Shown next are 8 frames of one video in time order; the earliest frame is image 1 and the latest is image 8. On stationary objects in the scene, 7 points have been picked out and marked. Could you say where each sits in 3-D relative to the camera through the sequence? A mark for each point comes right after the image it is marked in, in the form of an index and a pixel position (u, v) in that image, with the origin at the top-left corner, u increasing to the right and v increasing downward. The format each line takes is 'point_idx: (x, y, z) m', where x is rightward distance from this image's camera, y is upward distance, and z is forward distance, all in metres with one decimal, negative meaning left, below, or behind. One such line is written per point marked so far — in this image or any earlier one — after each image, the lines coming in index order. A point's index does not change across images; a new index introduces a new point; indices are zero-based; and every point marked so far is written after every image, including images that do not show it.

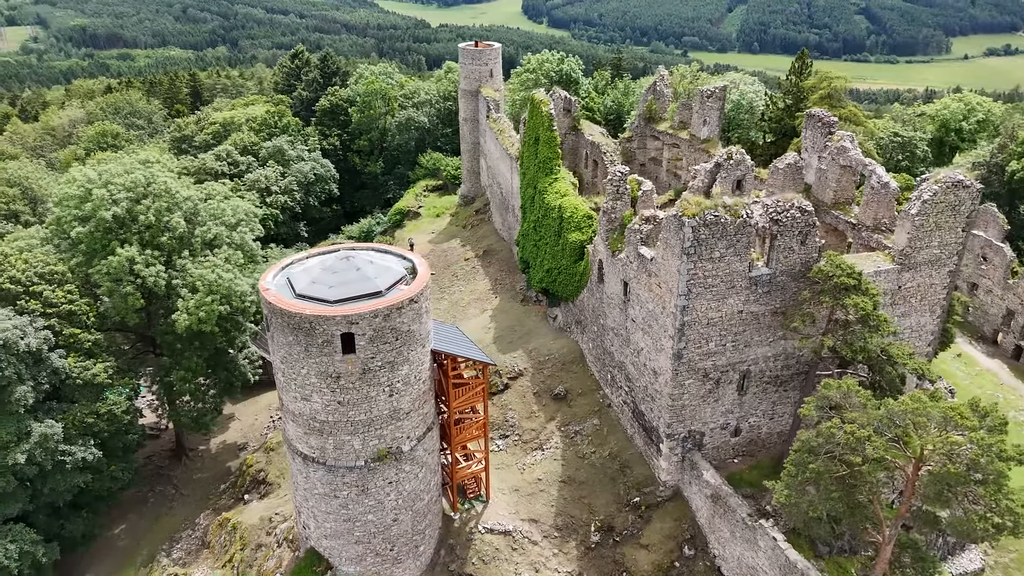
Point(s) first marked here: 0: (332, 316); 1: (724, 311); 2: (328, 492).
0: (-3.5, -0.5, +13.1) m
1: (+4.7, -0.5, +15.0) m
2: (-4.1, -4.5, +15.0) m
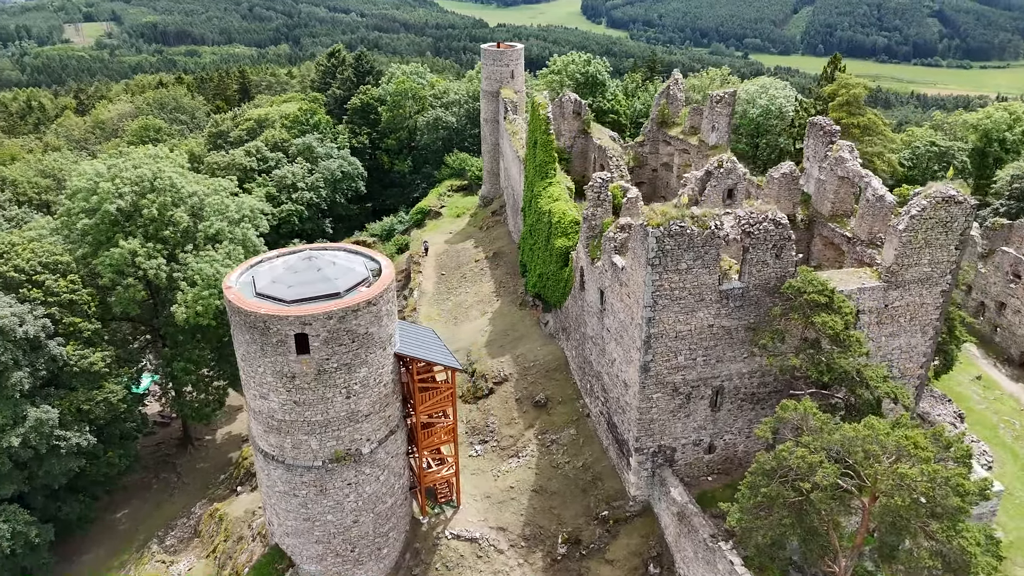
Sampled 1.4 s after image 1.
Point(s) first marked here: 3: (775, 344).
0: (-4.4, -0.5, +13.1) m
1: (+3.9, -0.8, +14.5) m
2: (-5.0, -4.5, +15.1) m
3: (+5.6, -1.2, +14.5) m
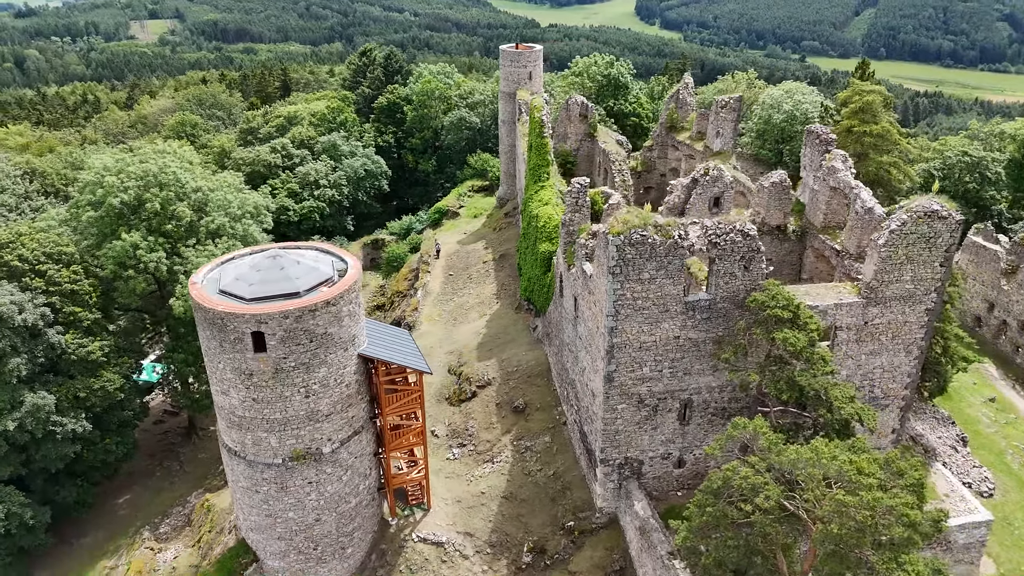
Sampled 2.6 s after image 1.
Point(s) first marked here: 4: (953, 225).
0: (-5.3, -0.5, +13.2) m
1: (+3.1, -1.0, +14.2) m
2: (-5.9, -4.4, +15.2) m
3: (+4.8, -1.5, +14.1) m
4: (+8.8, +1.3, +13.7) m
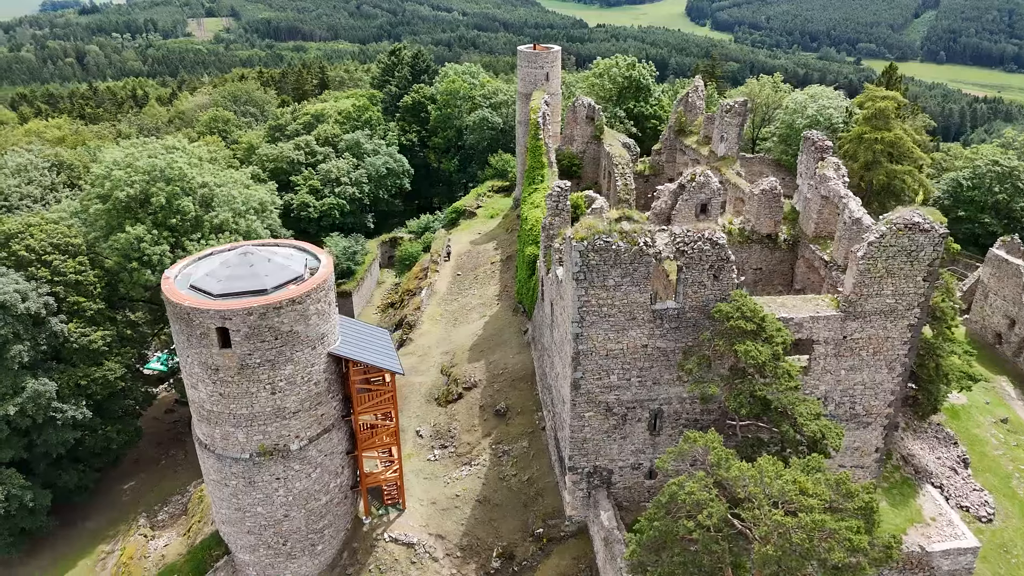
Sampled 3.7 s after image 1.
0: (-6.0, -0.4, +13.3) m
1: (+2.3, -1.1, +13.9) m
2: (-6.6, -4.3, +15.4) m
3: (+4.0, -1.7, +13.8) m
4: (+8.1, +1.0, +13.1) m
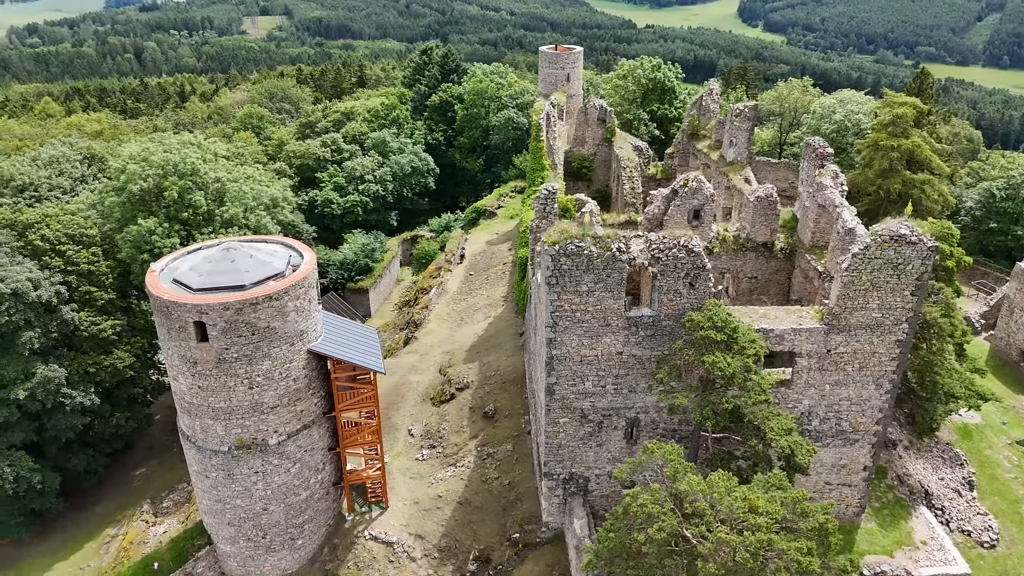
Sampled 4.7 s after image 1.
0: (-6.5, -0.3, +13.6) m
1: (+1.8, -1.2, +13.7) m
2: (-7.2, -4.2, +15.7) m
3: (+3.4, -1.8, +13.5) m
4: (+7.6, +0.7, +12.6) m
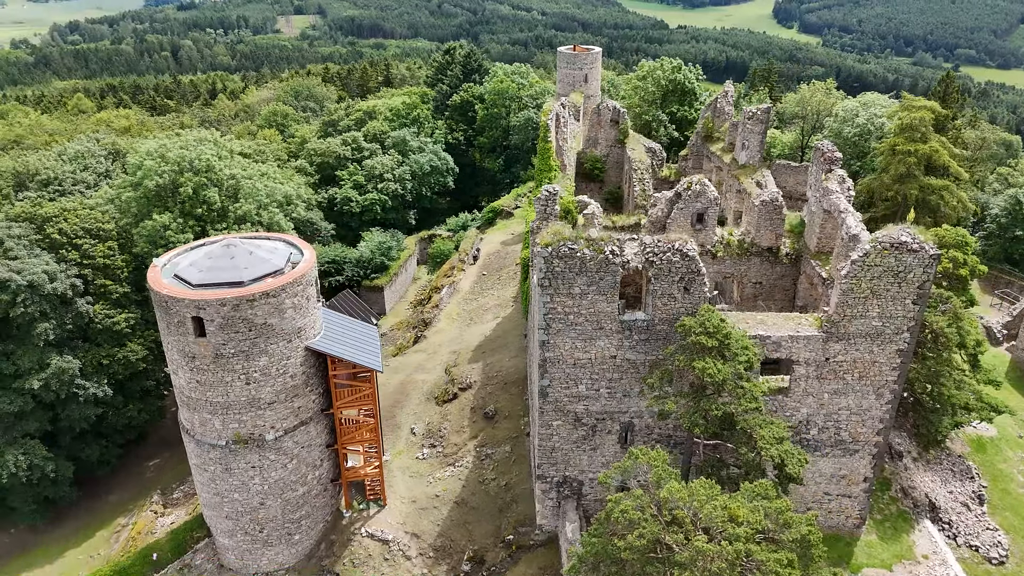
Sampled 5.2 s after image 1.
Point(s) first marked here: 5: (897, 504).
0: (-6.7, -0.2, +13.8) m
1: (+1.6, -1.3, +13.6) m
2: (-7.3, -4.1, +15.9) m
3: (+3.3, -1.9, +13.3) m
4: (+7.5, +0.5, +12.3) m
5: (+9.3, -5.2, +16.4) m
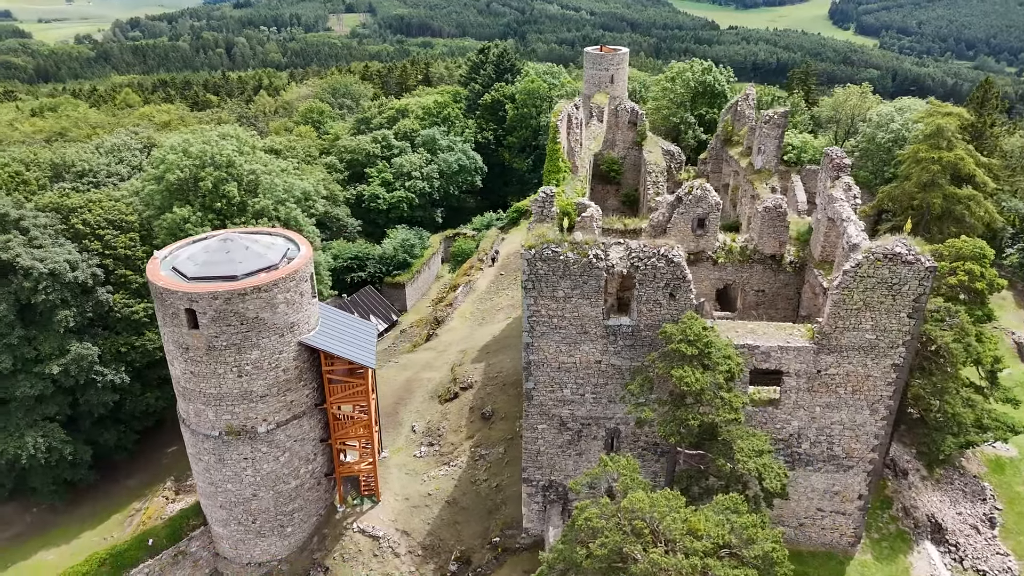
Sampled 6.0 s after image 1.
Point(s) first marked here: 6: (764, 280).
0: (-6.9, 0.0, +14.1) m
1: (+1.3, -1.4, +13.5) m
2: (-7.6, -3.9, +16.2) m
3: (+2.9, -2.0, +13.1) m
4: (+7.1, +0.3, +11.9) m
5: (+9.0, -5.5, +15.8) m
6: (+6.4, +0.2, +17.2) m
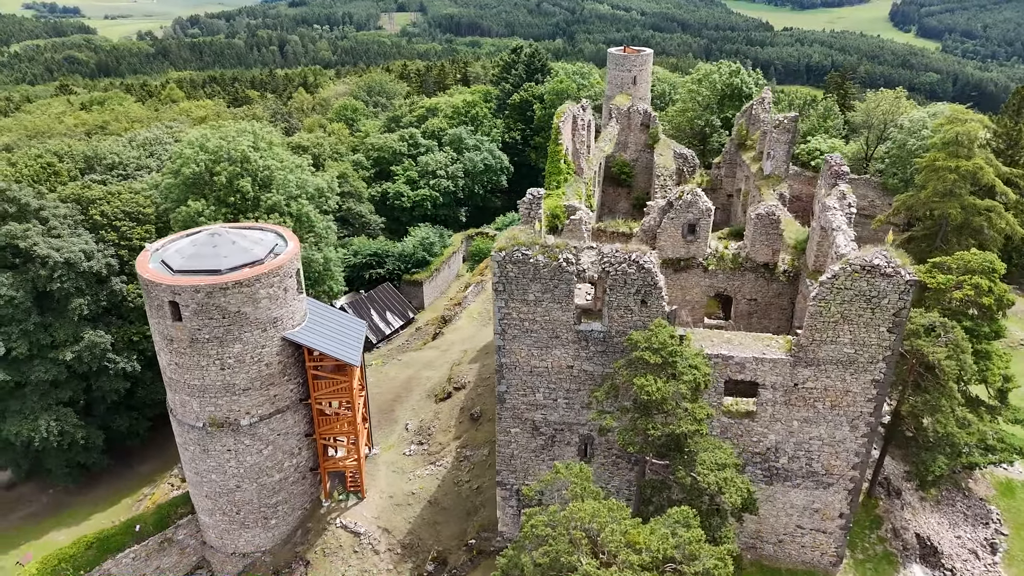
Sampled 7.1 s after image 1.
0: (-7.4, +0.1, +14.4) m
1: (+0.7, -1.5, +13.3) m
2: (-8.0, -3.8, +16.5) m
3: (+2.3, -2.2, +12.9) m
4: (+6.5, +0.1, +11.4) m
5: (+8.4, -5.8, +15.3) m
6: (+6.1, 0.0, +16.8) m
